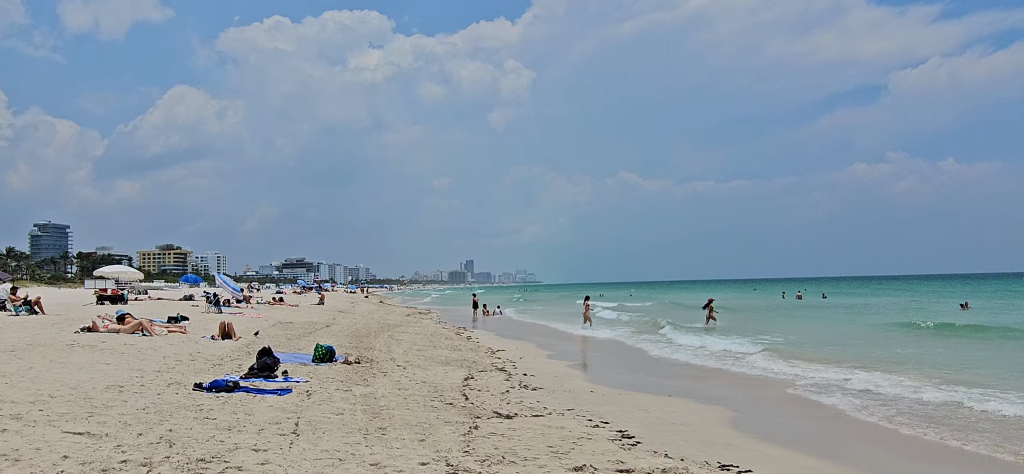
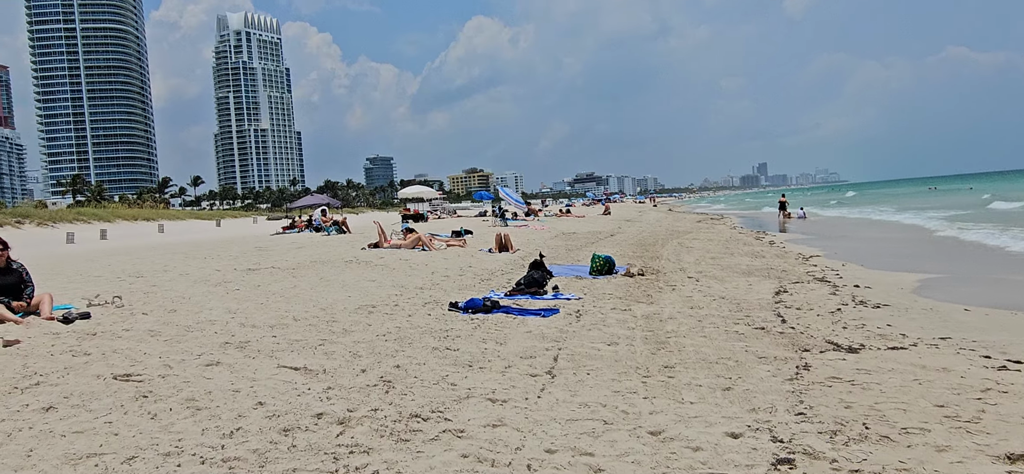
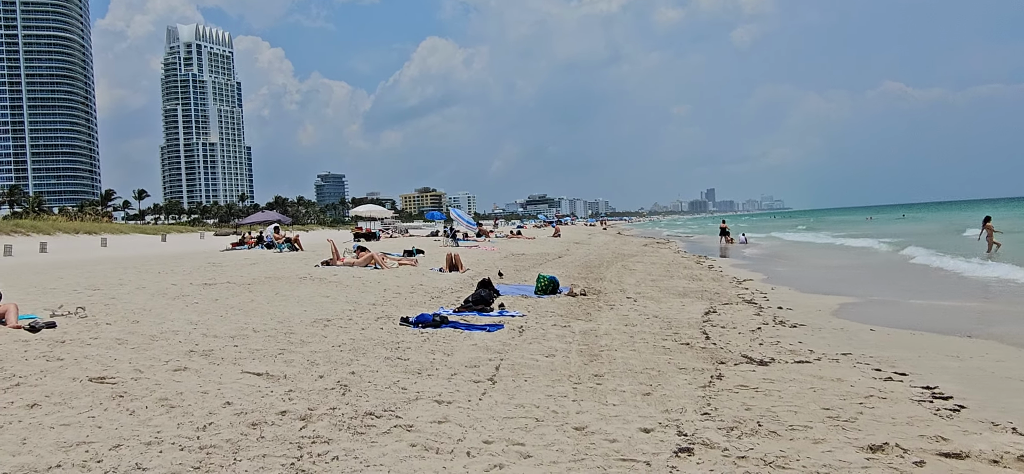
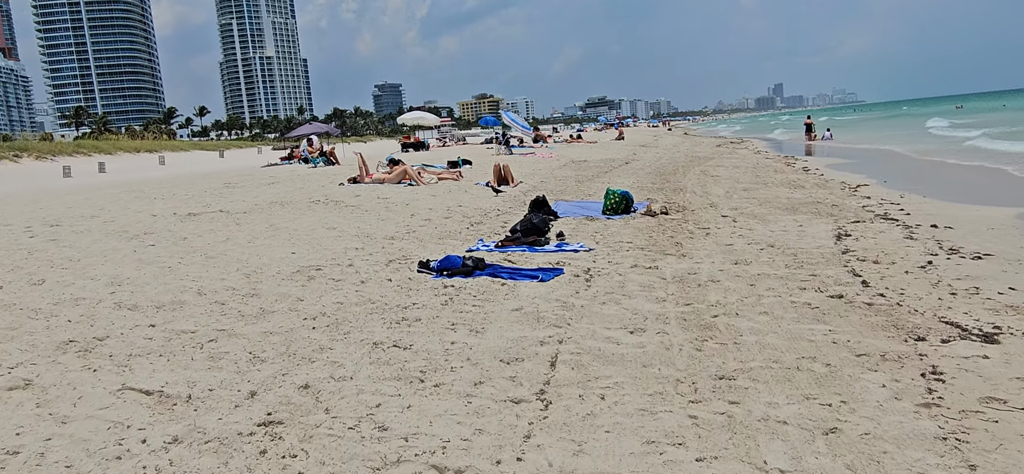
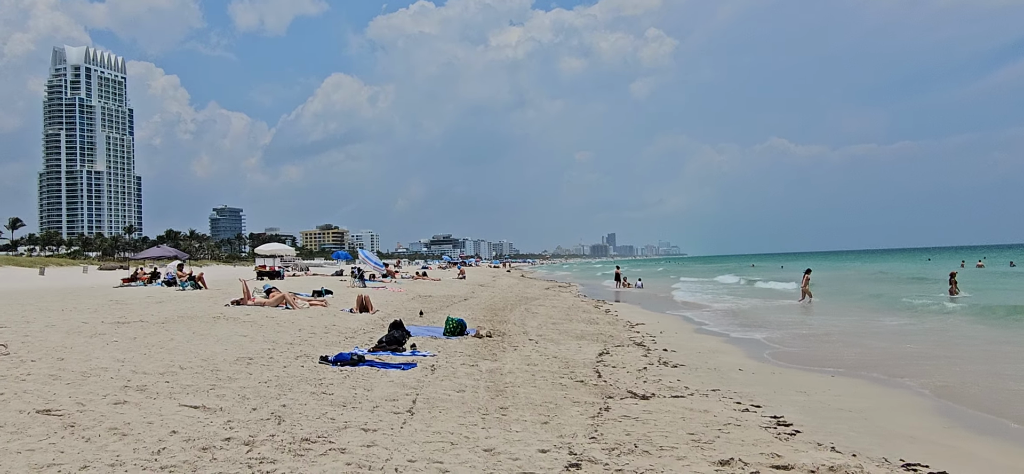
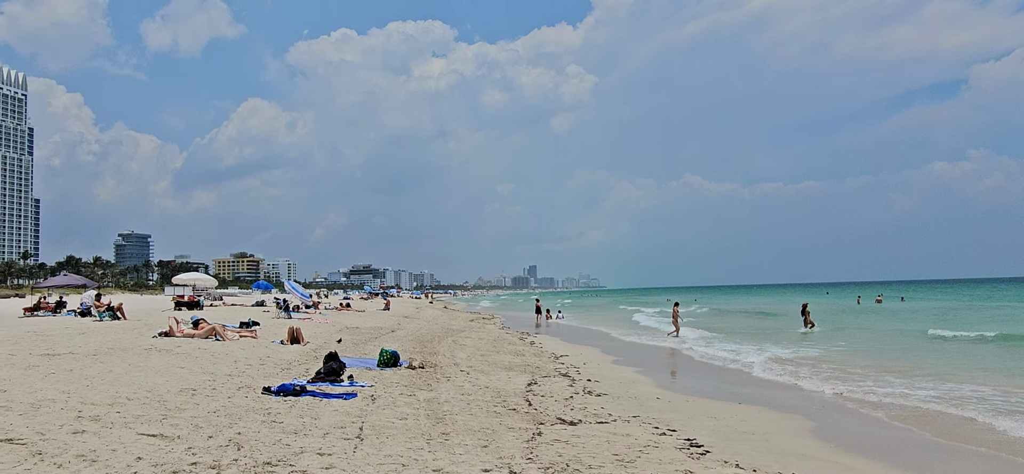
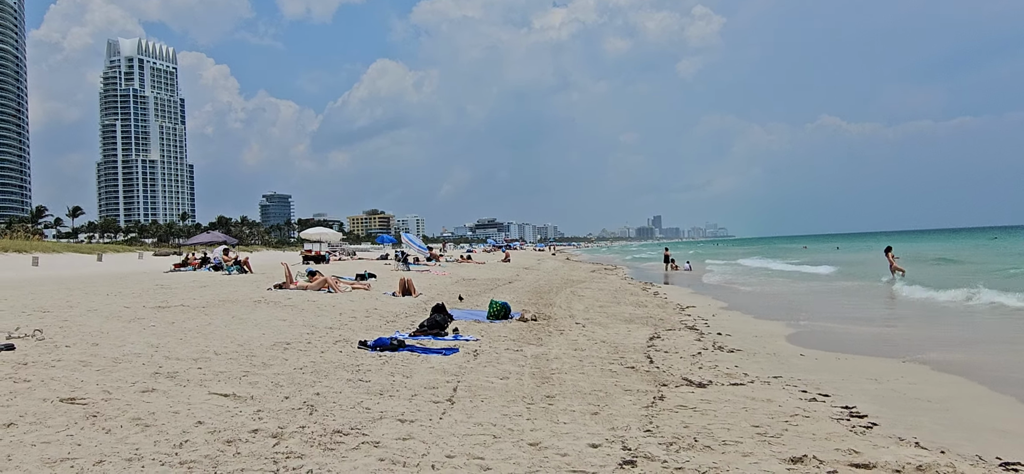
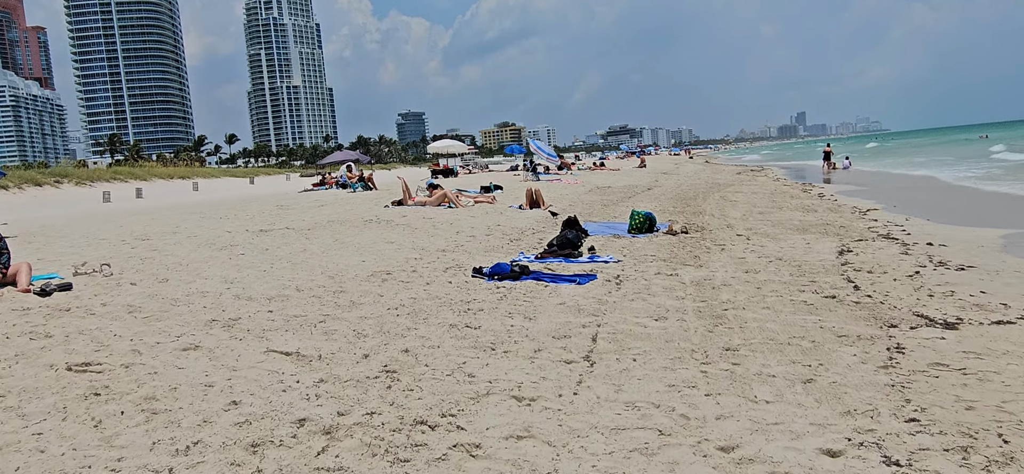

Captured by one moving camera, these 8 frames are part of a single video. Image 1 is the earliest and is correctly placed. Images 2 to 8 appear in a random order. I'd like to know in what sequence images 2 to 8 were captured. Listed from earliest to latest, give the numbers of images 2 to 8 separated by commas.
6, 5, 7, 3, 2, 8, 4
